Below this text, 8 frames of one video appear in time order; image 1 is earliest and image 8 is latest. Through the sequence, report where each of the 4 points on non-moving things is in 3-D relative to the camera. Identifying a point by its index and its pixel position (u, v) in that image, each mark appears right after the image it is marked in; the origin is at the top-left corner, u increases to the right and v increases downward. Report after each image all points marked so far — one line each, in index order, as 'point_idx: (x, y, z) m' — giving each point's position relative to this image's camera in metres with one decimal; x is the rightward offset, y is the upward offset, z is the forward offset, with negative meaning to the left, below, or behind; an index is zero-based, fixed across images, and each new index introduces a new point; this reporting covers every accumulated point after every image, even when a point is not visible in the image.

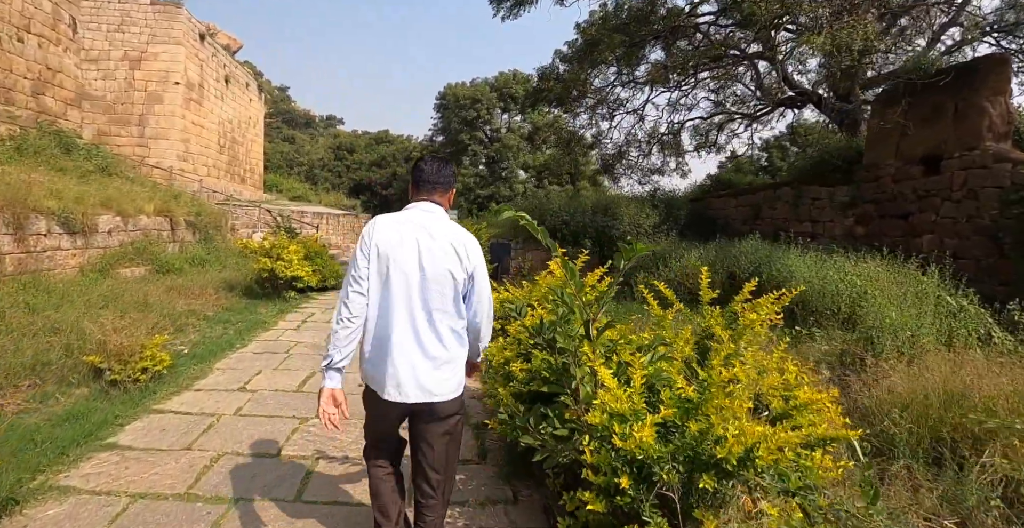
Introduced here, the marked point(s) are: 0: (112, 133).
0: (-11.9, +3.9, +15.0) m
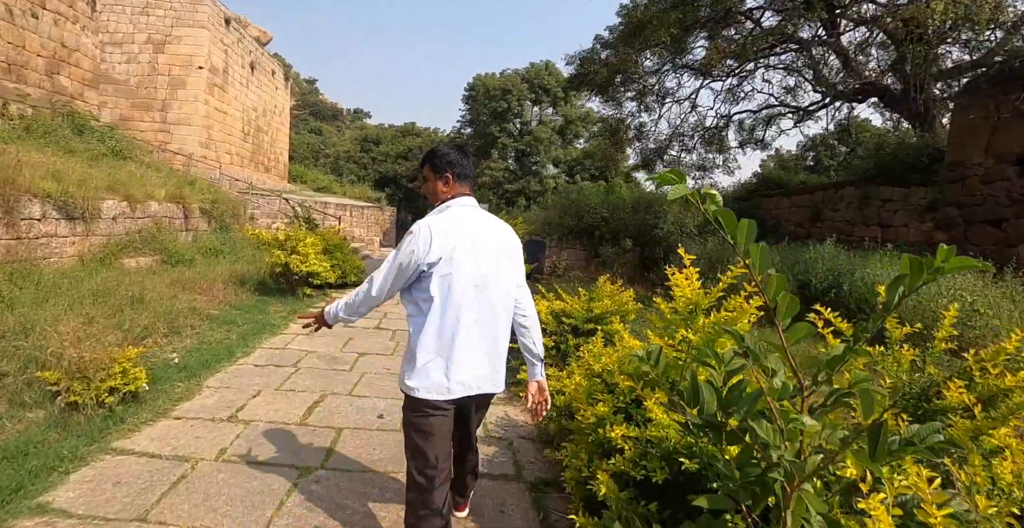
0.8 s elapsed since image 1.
0: (-10.9, +4.2, +14.7) m
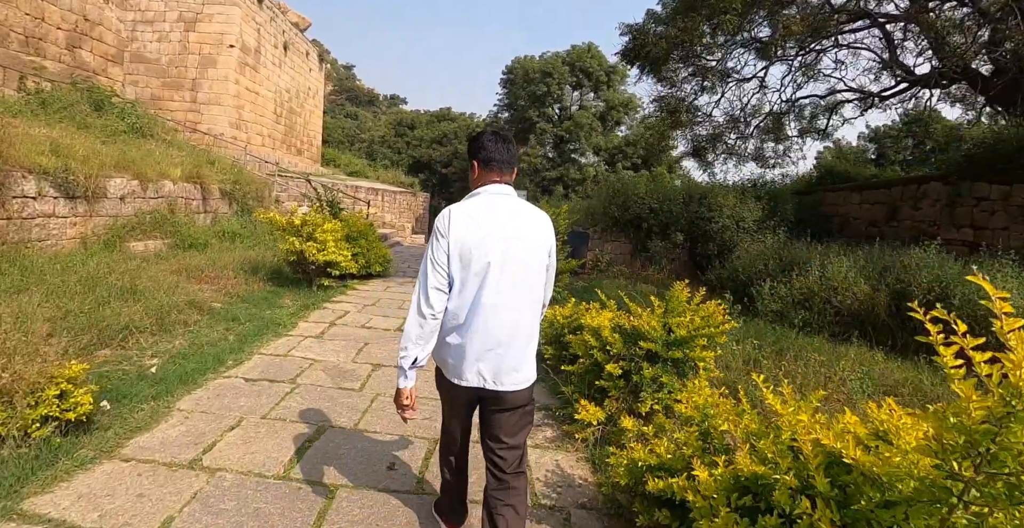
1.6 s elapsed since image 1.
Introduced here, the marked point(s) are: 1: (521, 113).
0: (-9.8, +4.8, +14.4) m
1: (+0.3, +5.5, +18.4) m
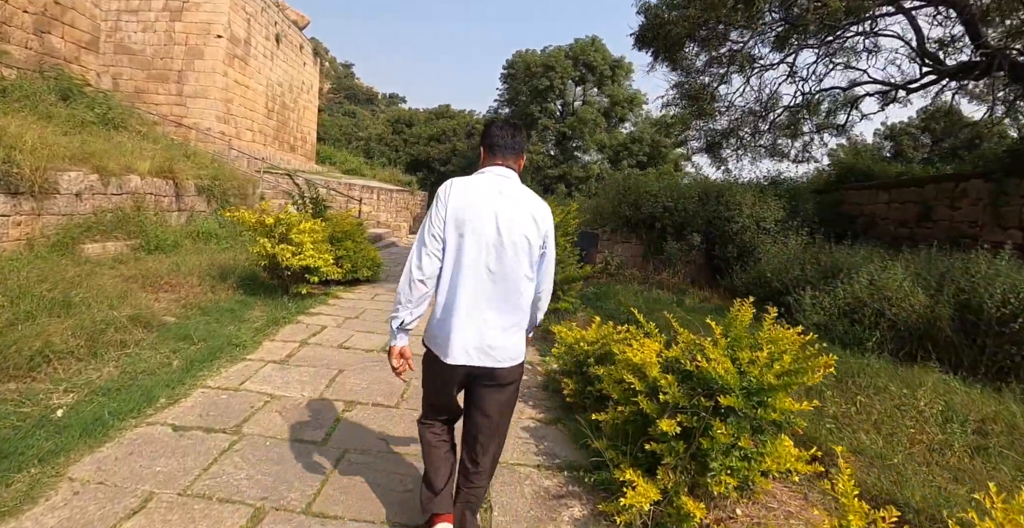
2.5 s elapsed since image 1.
0: (-9.8, +4.7, +13.7) m
1: (+0.4, +5.4, +17.7) m
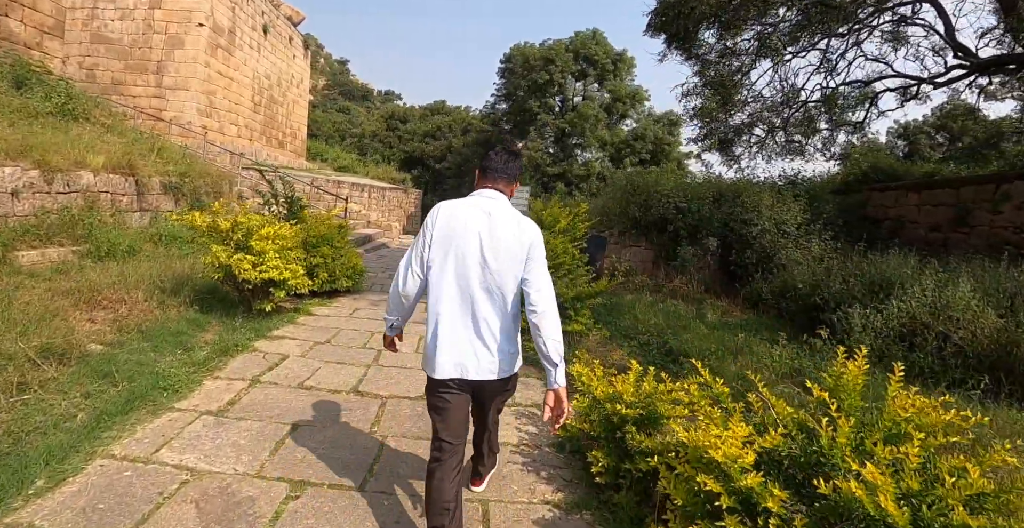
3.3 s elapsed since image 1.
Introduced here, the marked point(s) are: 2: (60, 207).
0: (-9.8, +4.7, +13.0) m
1: (+0.3, +5.4, +17.0) m
2: (-4.7, +0.6, +5.2) m
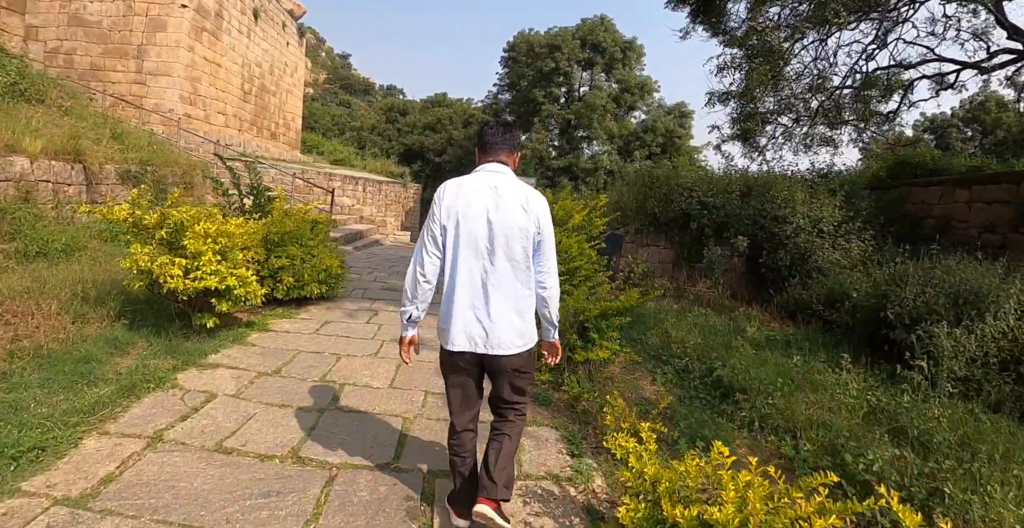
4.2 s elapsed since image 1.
0: (-9.8, +4.8, +12.2) m
1: (+0.4, +5.4, +16.2) m
2: (-4.6, +0.6, +4.4) m
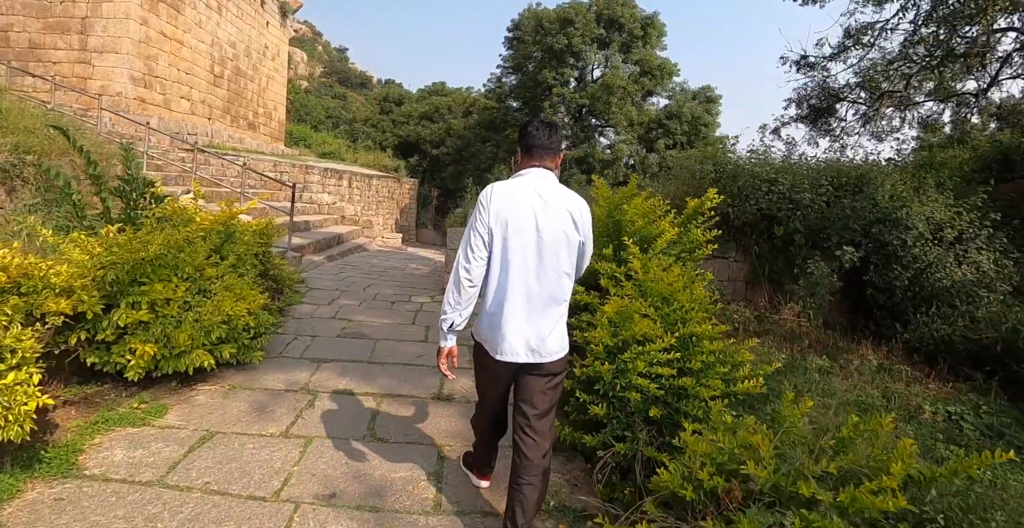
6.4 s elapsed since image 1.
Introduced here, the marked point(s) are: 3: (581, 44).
0: (-9.6, +4.6, +10.4) m
1: (+0.6, +5.3, +14.4) m
2: (-4.4, +0.4, +2.7) m
3: (+1.8, +5.9, +13.7) m
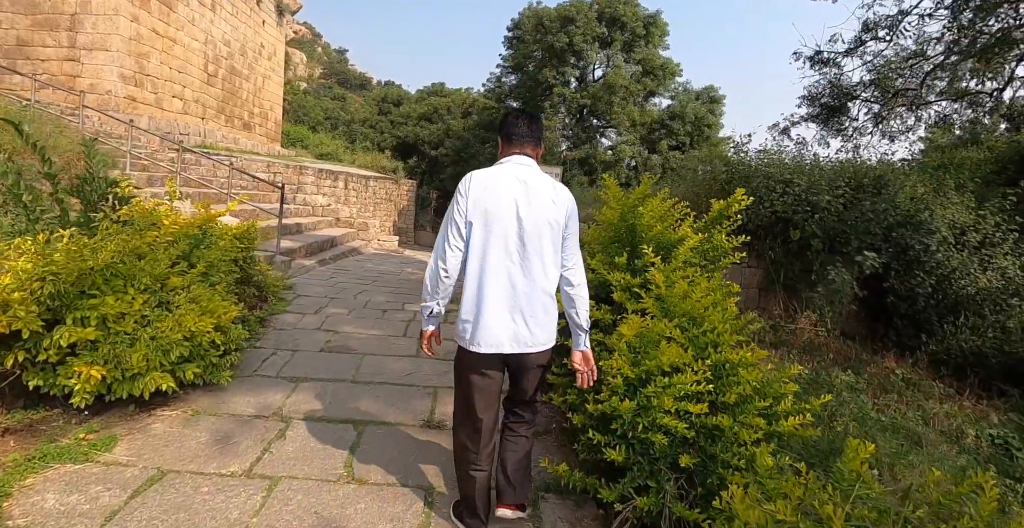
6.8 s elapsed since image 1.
0: (-9.6, +4.5, +10.2) m
1: (+0.6, +5.2, +14.2) m
2: (-4.4, +0.3, +2.5) m
3: (+1.8, +5.8, +13.4) m
